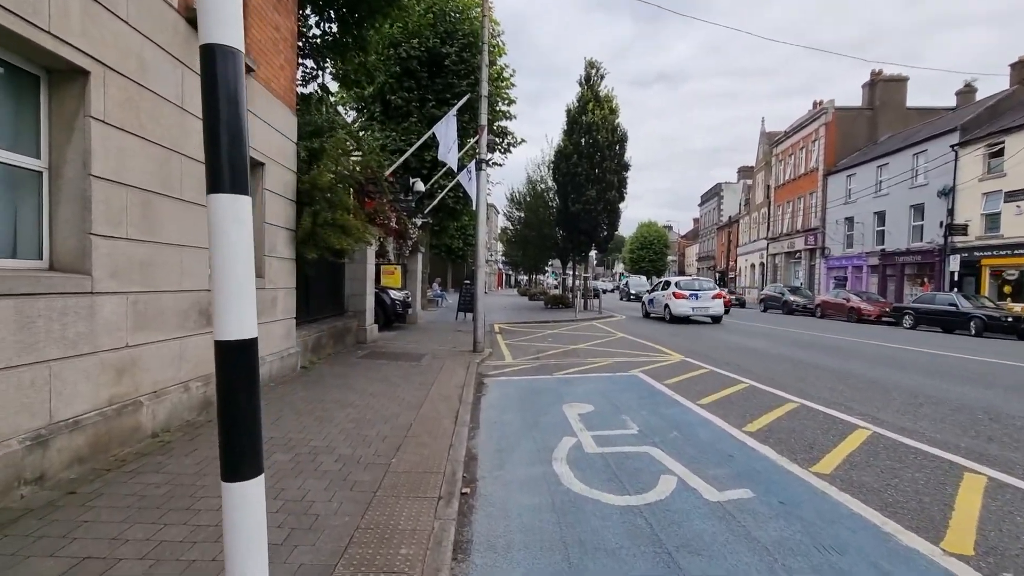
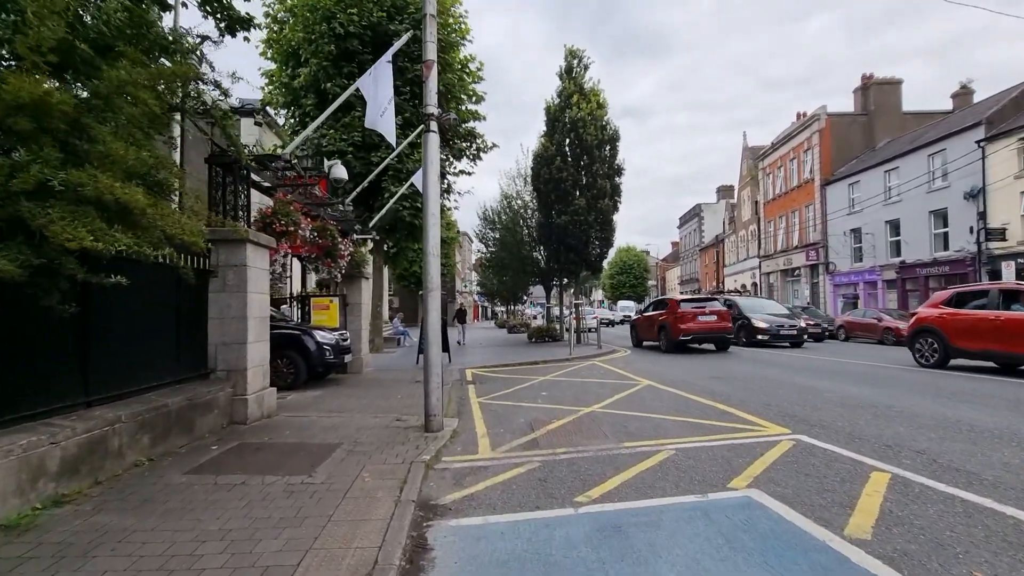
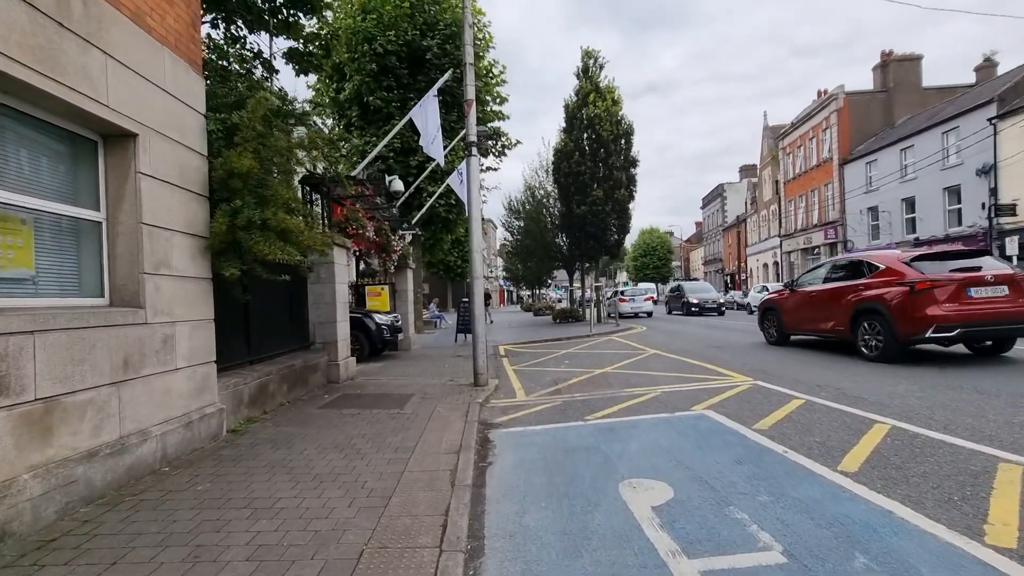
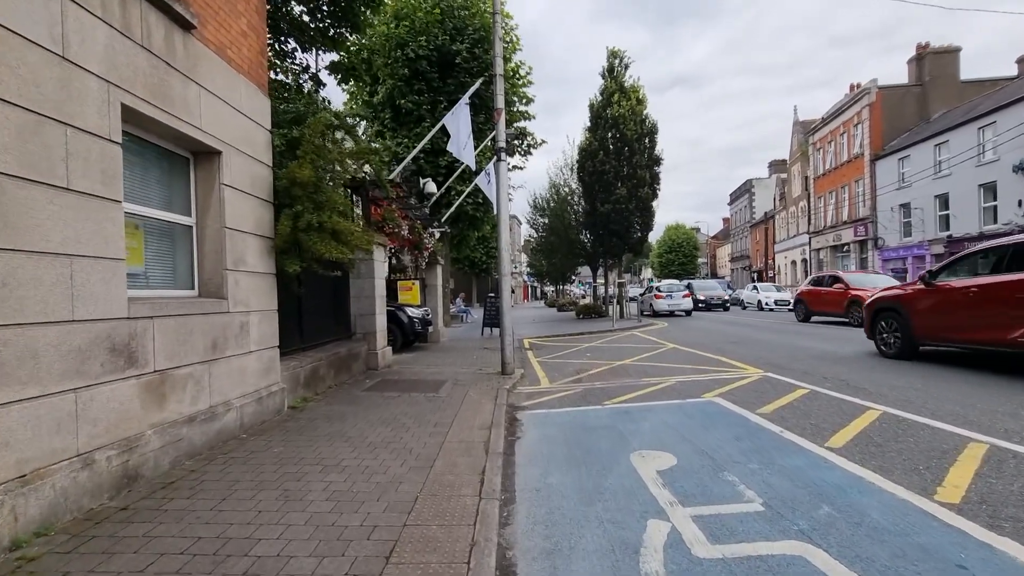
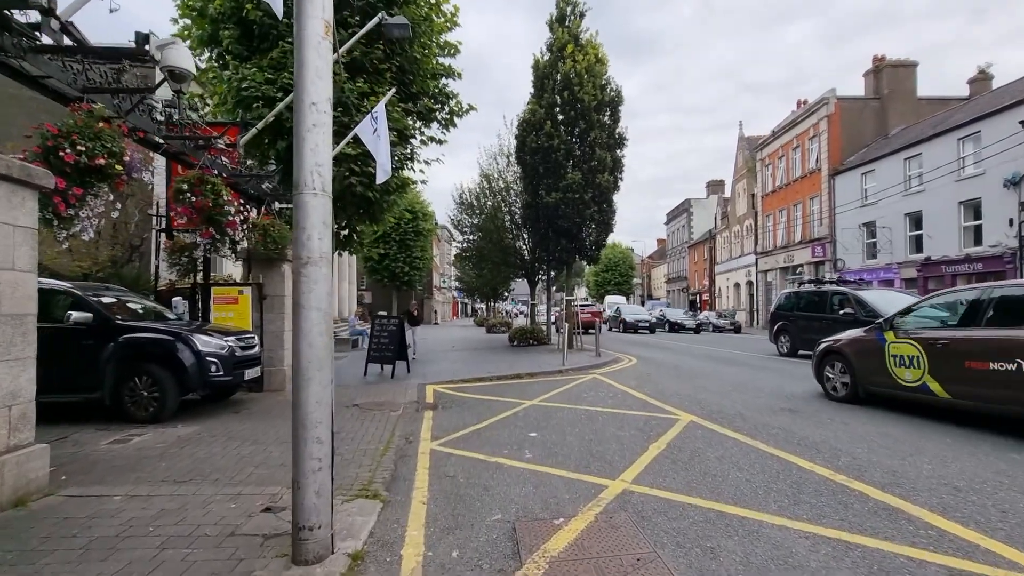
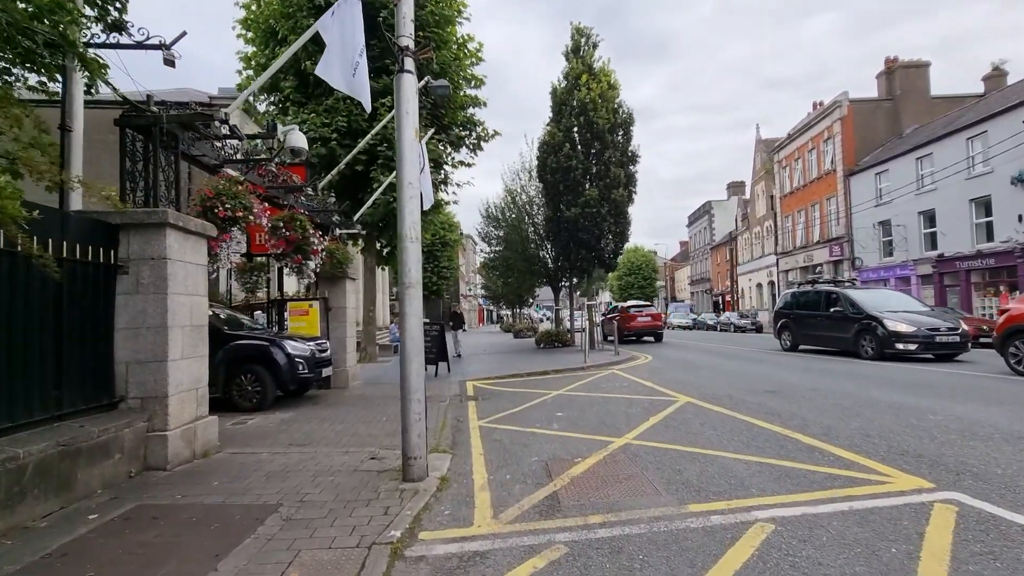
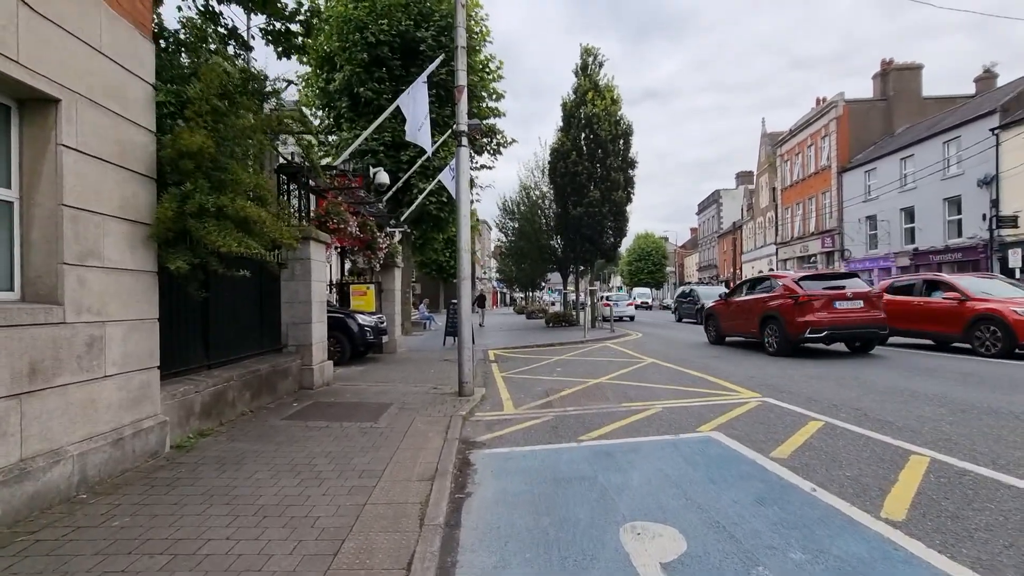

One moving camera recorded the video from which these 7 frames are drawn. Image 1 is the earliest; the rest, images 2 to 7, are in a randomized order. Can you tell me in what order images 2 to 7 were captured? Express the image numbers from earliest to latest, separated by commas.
4, 3, 7, 2, 6, 5
